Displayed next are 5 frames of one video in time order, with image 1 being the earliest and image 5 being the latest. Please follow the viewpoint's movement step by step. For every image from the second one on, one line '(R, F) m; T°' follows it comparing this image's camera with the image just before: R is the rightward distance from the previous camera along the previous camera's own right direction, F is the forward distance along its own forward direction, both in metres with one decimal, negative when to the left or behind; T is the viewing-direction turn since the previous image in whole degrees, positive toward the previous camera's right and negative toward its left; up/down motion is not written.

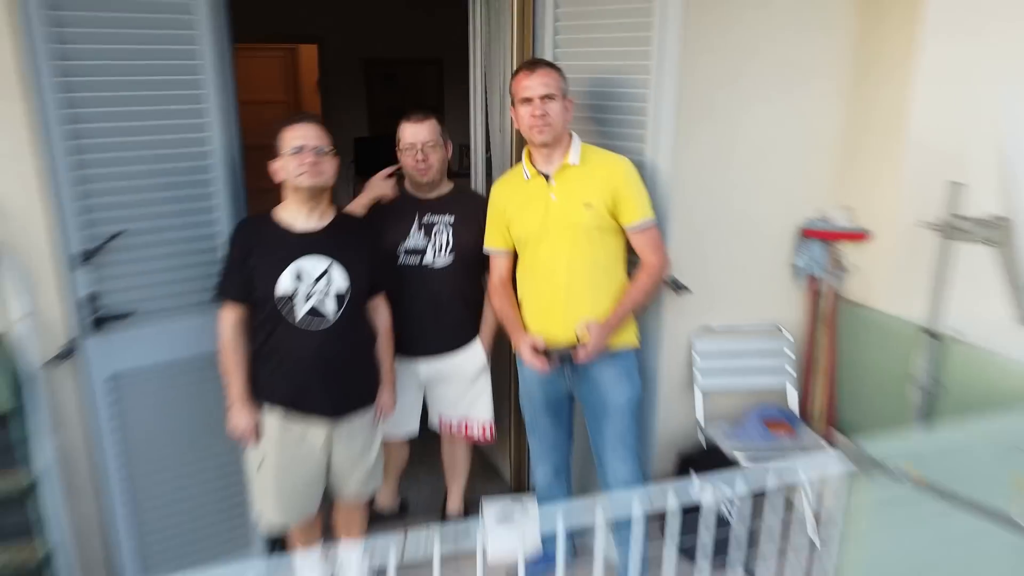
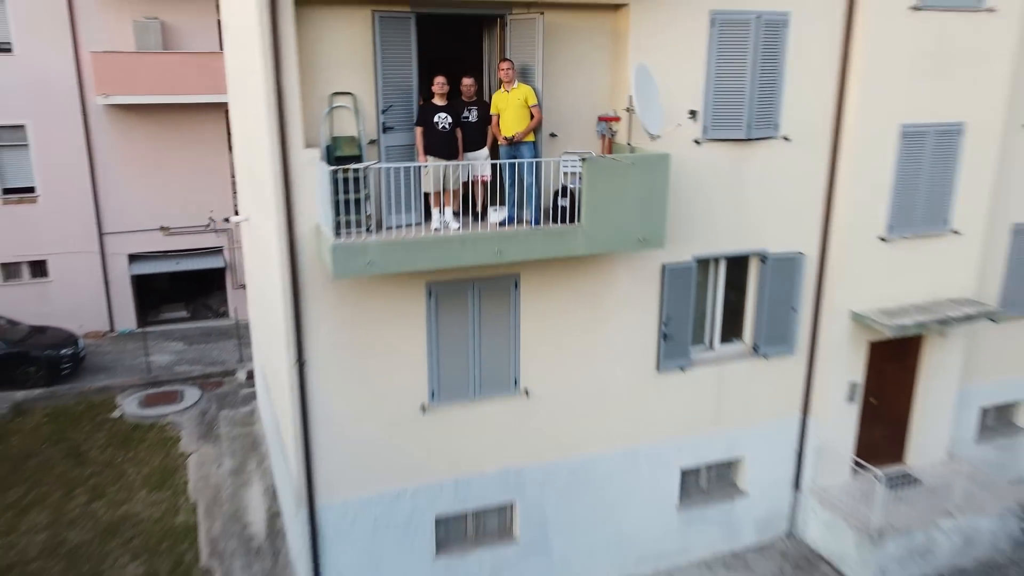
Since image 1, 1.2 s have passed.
(+0.2, -5.7) m; 0°
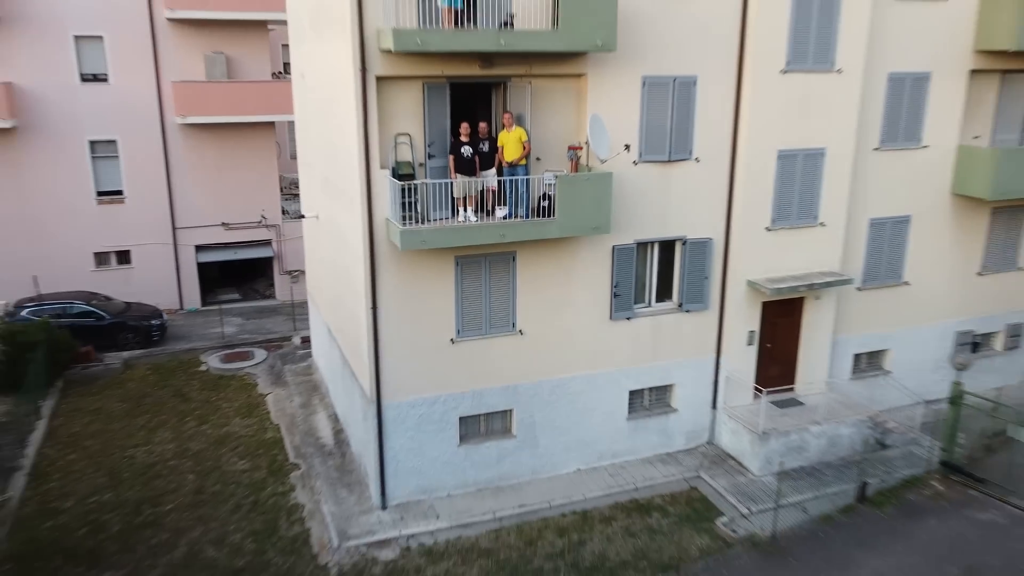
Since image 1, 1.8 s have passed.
(0.0, -4.4) m; 0°
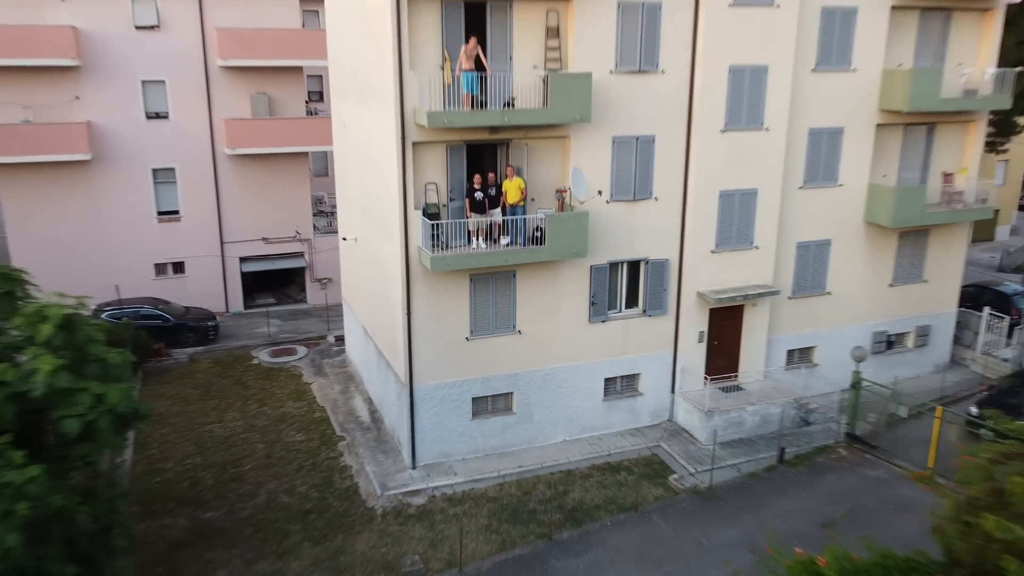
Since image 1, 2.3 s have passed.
(-0.1, -4.0) m; 0°
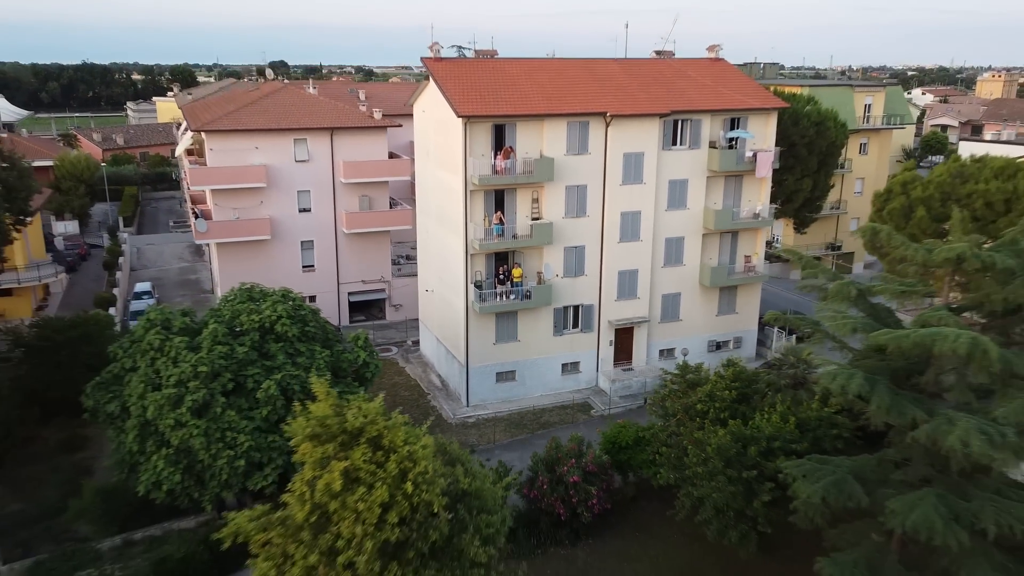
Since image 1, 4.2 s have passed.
(-0.4, -18.4) m; 0°
